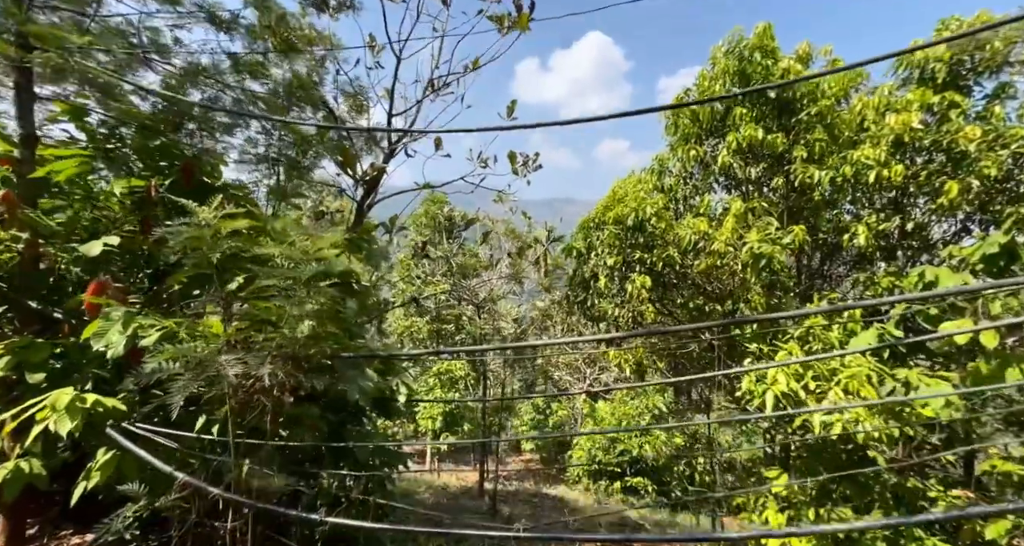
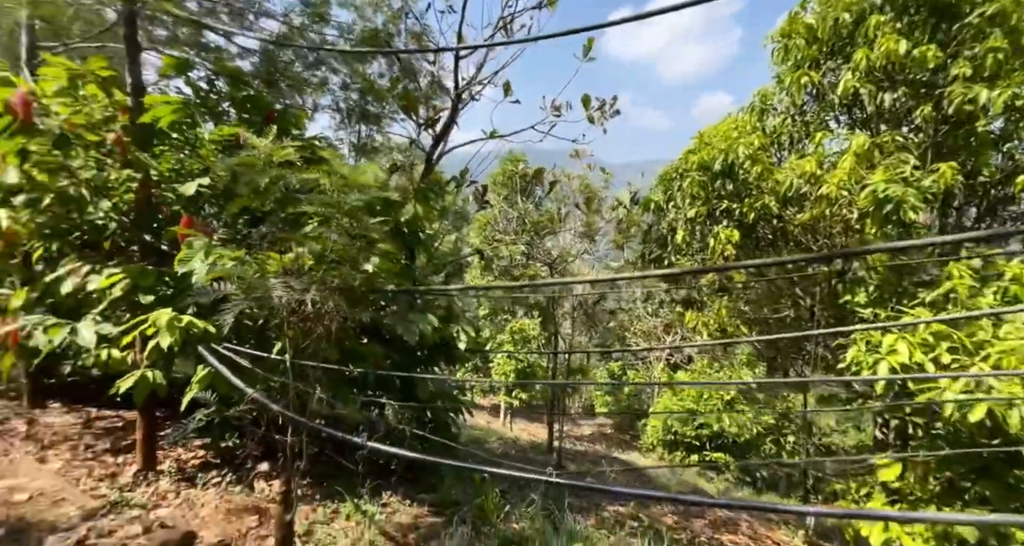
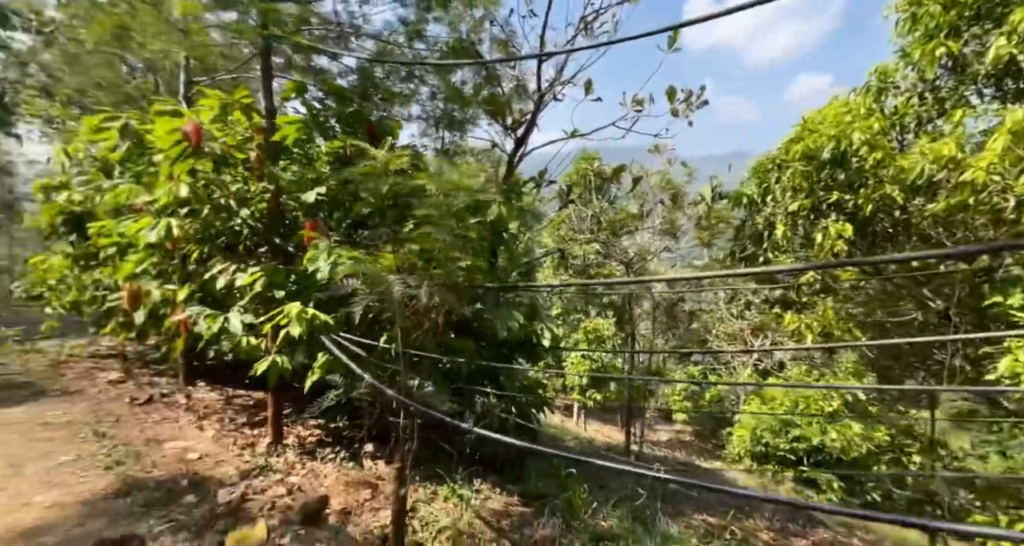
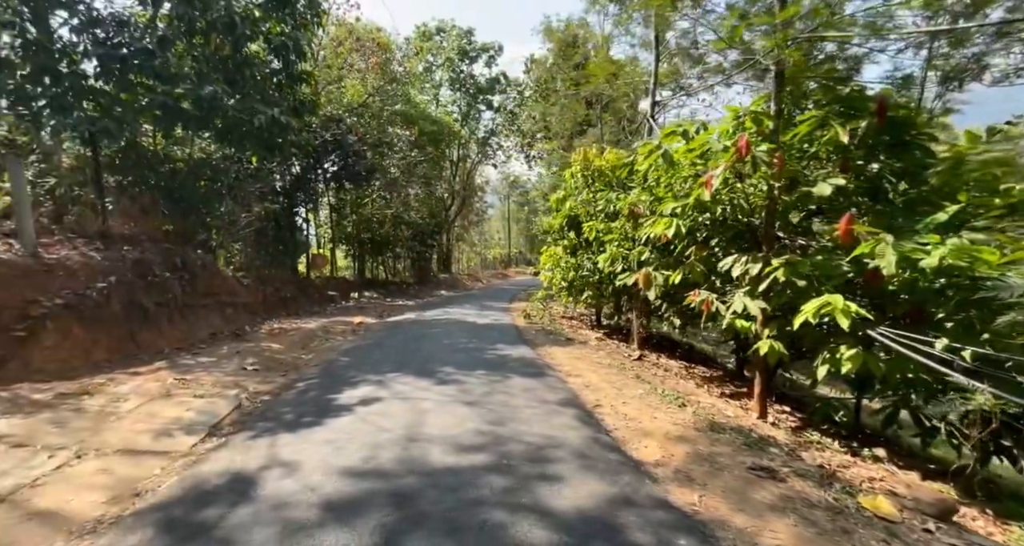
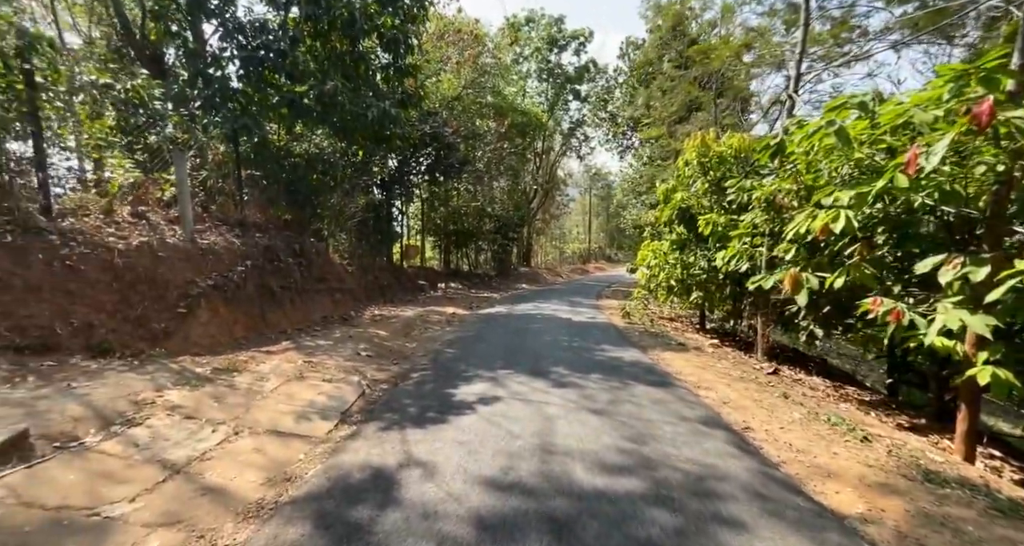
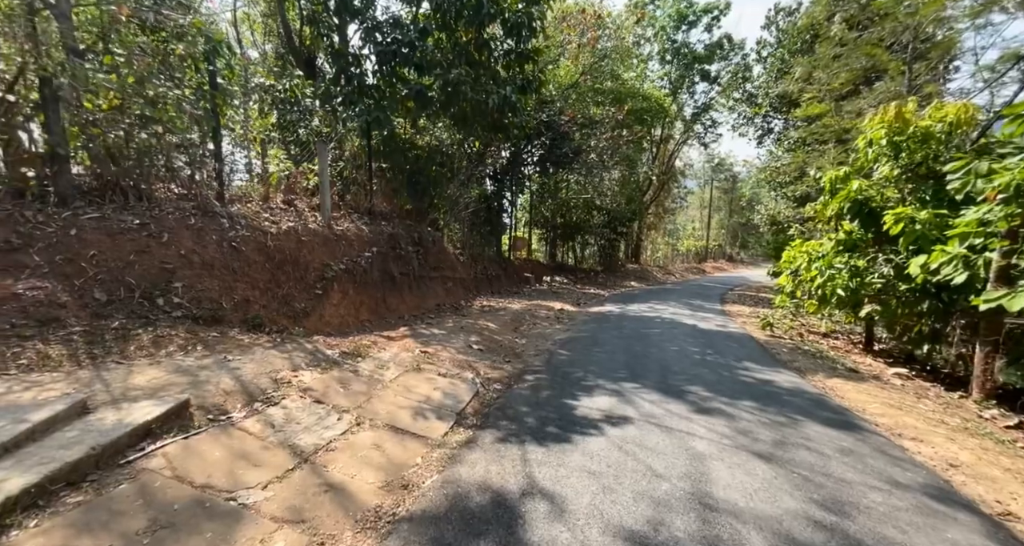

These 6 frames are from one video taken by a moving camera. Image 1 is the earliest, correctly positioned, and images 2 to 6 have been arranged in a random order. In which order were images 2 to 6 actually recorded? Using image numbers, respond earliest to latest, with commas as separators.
2, 3, 4, 5, 6
